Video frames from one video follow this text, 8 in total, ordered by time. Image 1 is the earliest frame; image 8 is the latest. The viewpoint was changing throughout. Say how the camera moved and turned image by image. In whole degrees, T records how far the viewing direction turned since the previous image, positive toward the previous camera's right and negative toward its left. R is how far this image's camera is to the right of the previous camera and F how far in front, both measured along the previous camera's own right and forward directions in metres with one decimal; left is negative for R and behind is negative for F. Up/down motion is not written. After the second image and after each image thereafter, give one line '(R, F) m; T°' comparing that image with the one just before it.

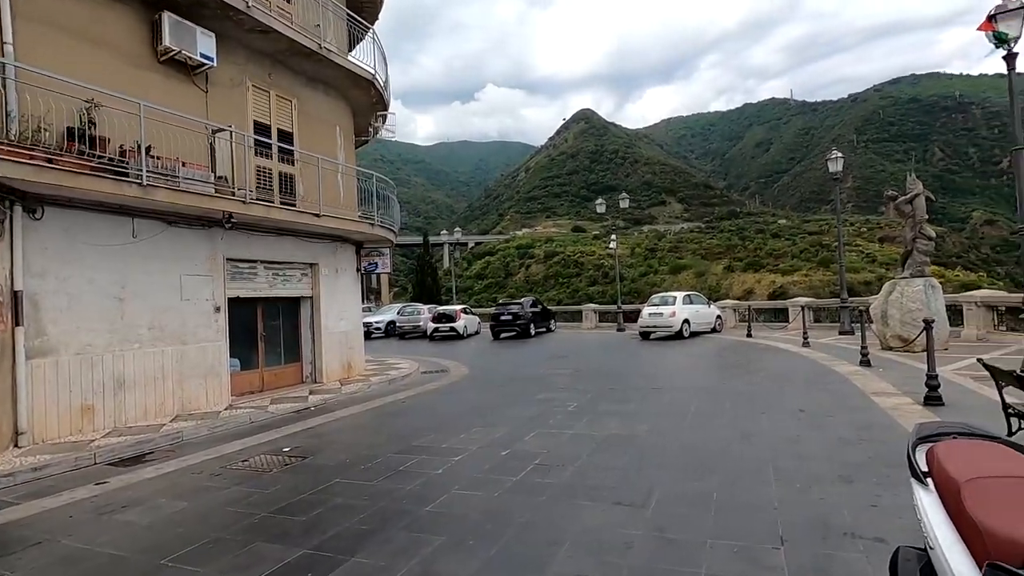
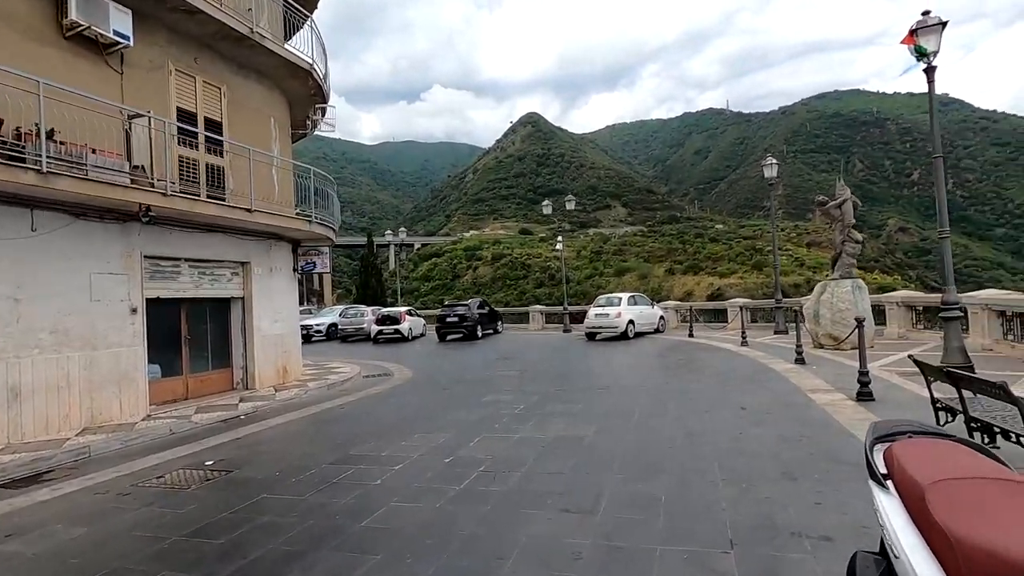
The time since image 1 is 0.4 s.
(0.0, +0.2) m; +6°
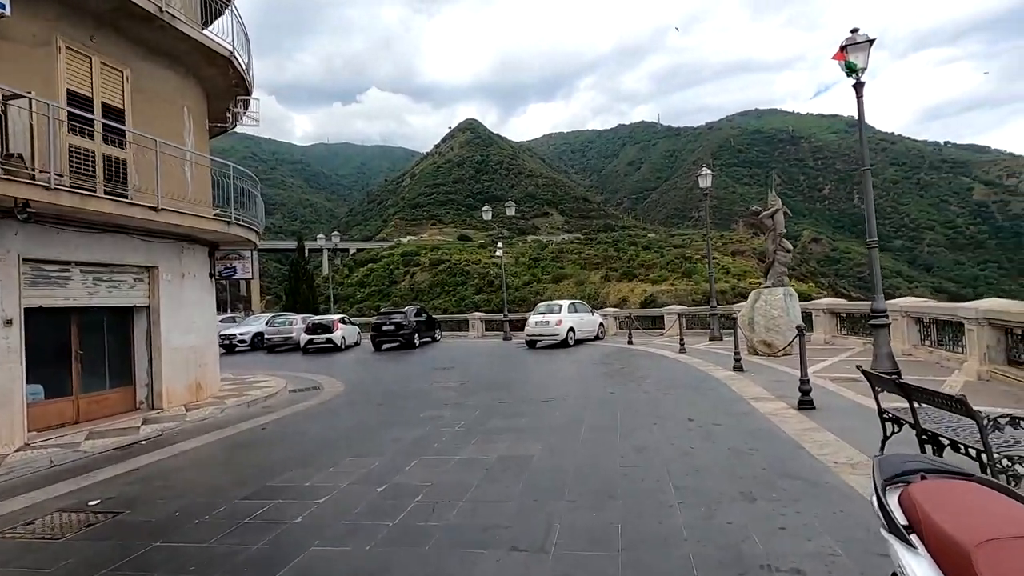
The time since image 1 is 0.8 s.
(0.0, +0.5) m; +7°
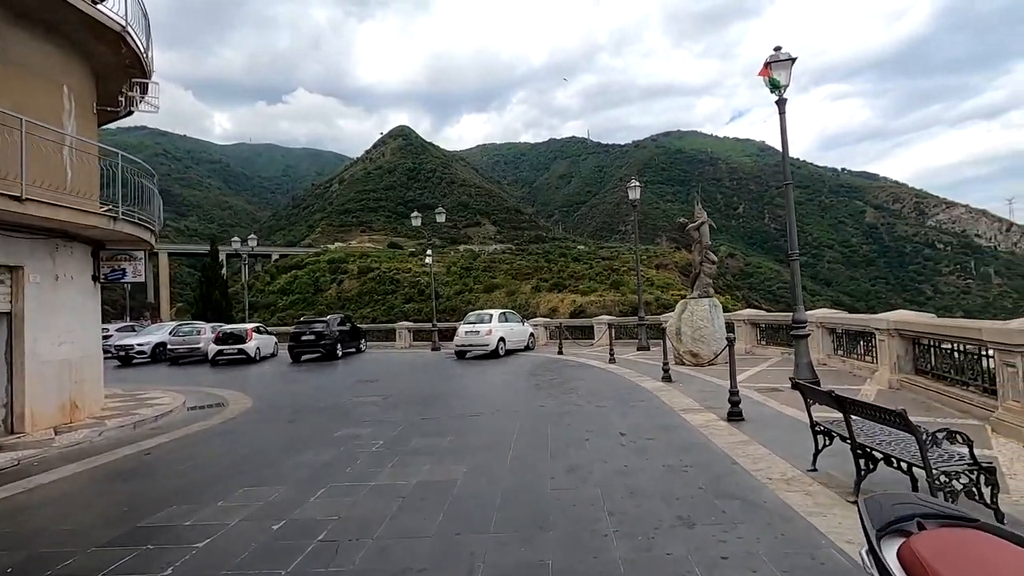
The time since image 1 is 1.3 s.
(+0.1, +0.5) m; +7°
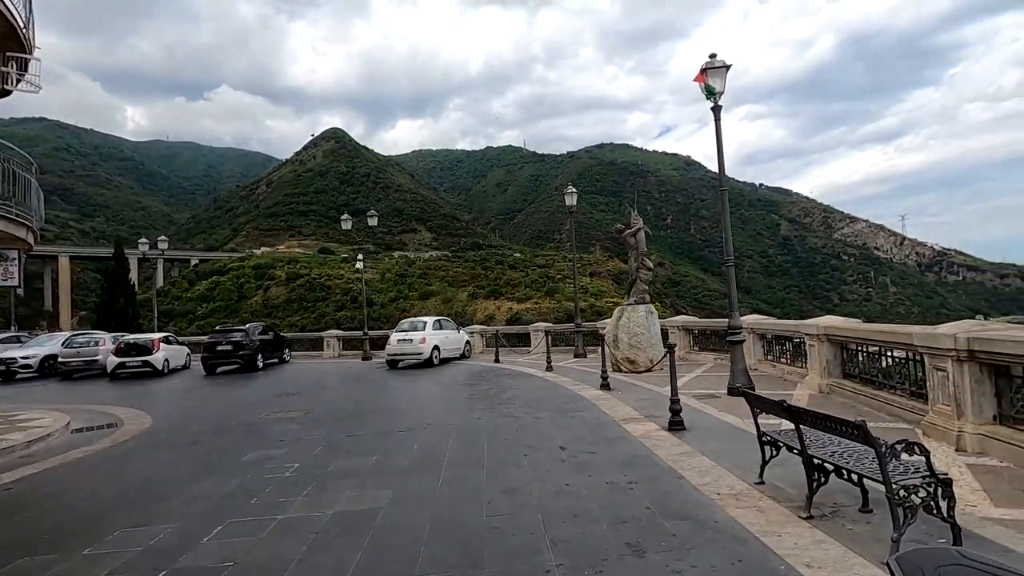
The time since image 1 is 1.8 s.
(0.0, +0.5) m; +7°
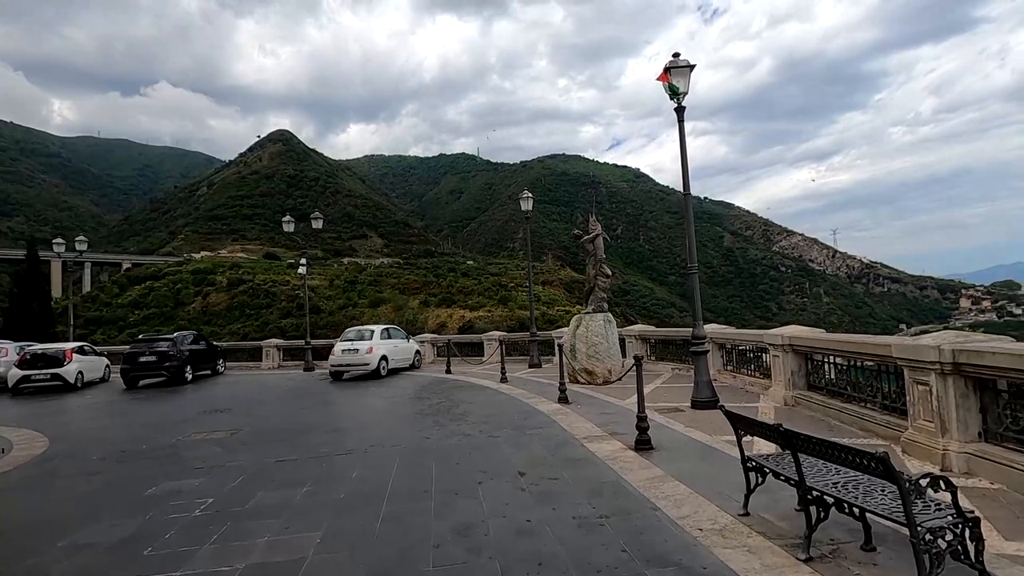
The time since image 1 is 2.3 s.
(0.0, +0.7) m; +5°
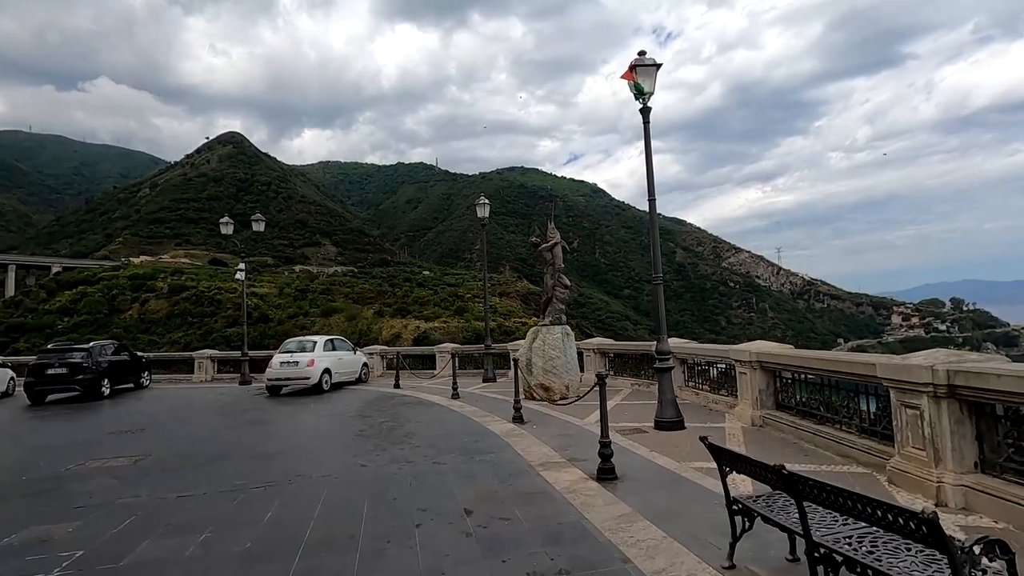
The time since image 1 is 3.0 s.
(+0.1, +0.8) m; +5°
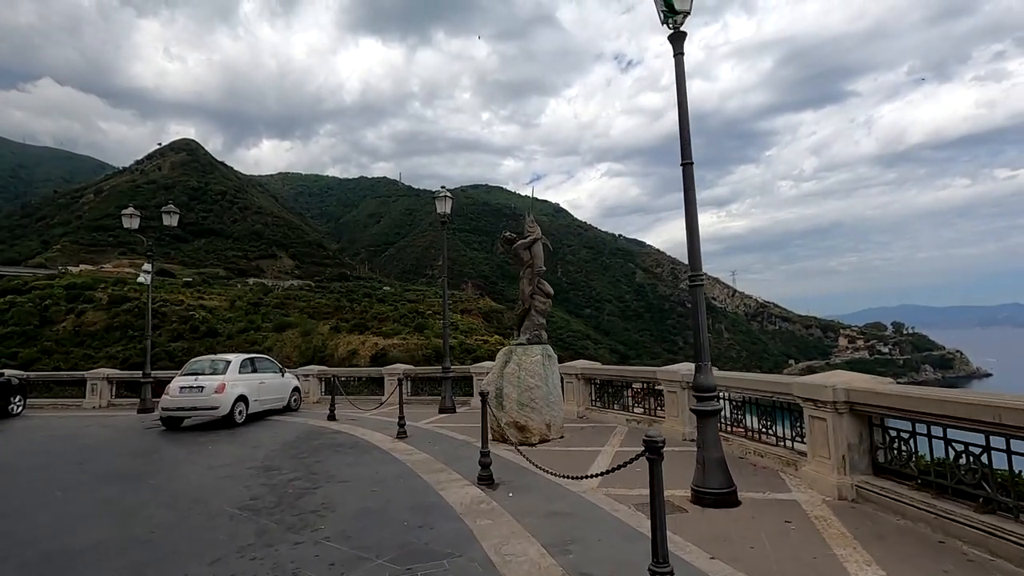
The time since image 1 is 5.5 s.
(-0.1, +2.9) m; +4°
